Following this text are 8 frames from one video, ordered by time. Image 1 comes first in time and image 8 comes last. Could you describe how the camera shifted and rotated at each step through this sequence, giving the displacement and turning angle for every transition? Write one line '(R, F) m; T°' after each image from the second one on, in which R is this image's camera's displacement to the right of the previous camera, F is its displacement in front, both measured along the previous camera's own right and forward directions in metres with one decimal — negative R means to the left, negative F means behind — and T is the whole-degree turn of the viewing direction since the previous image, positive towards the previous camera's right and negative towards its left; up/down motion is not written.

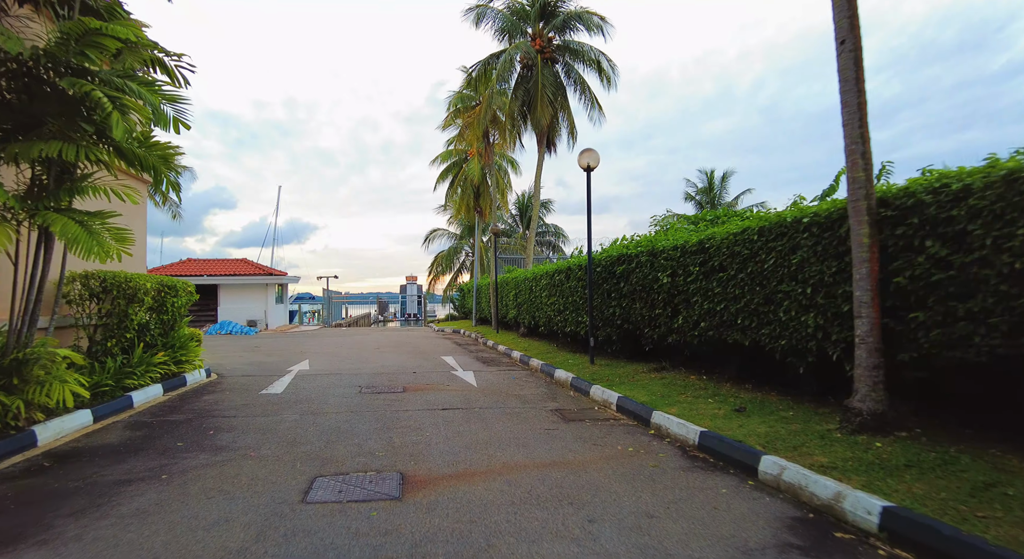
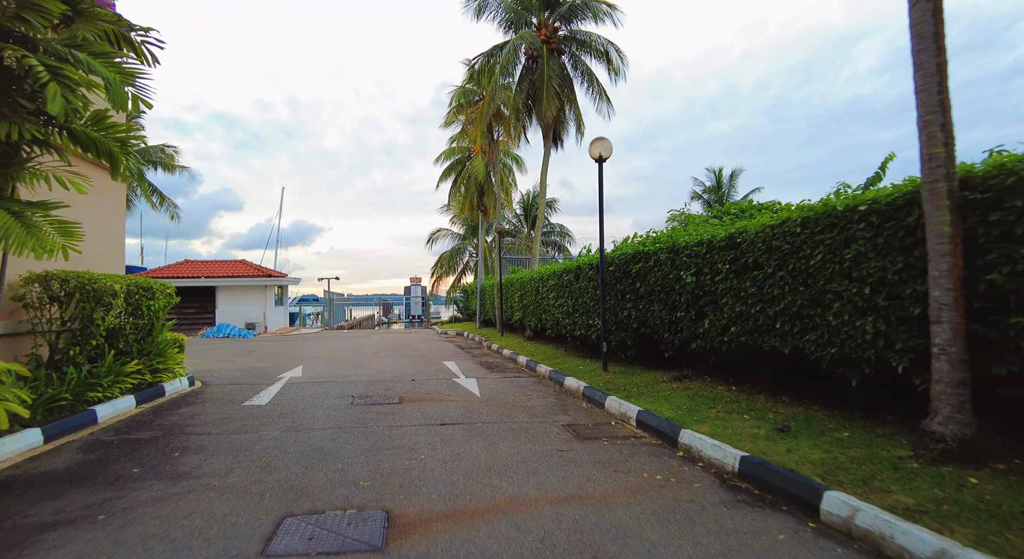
(0.0, +0.7) m; -1°
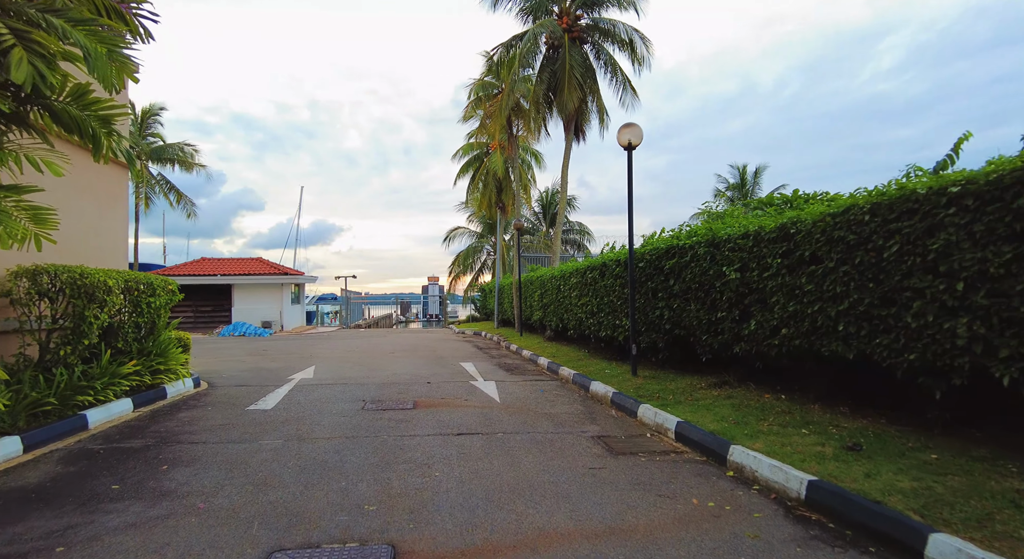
(-0.1, +0.6) m; -2°
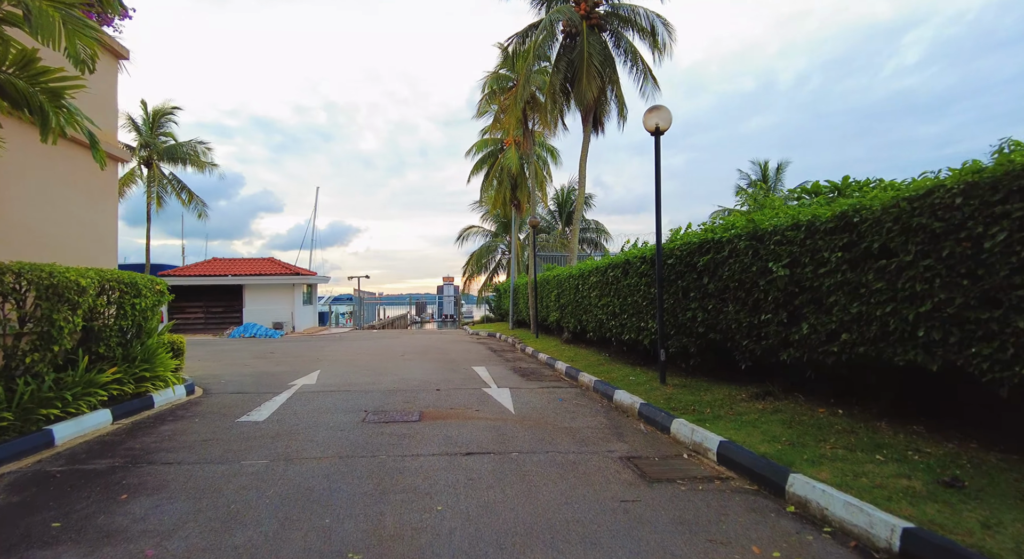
(0.0, +0.7) m; -2°
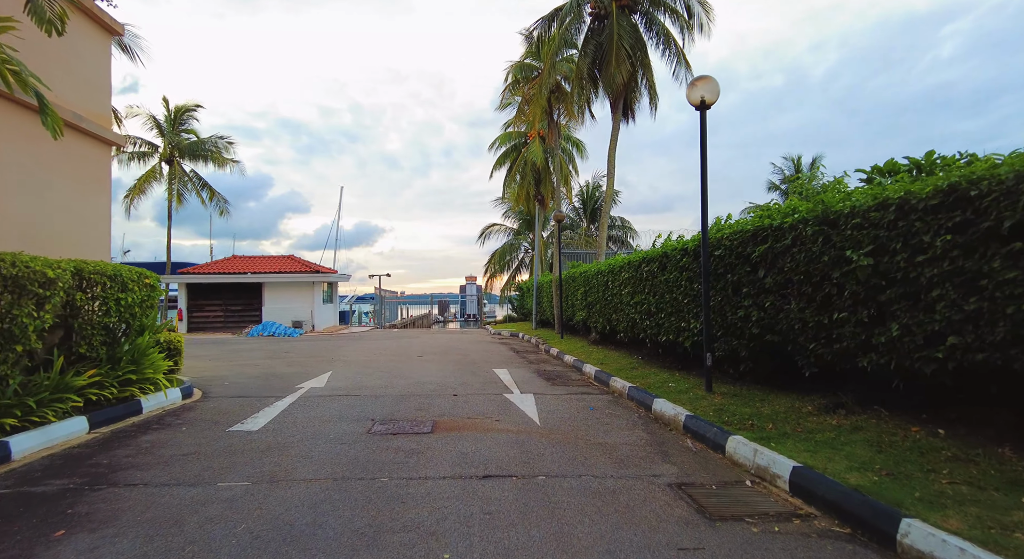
(0.0, +0.8) m; -3°
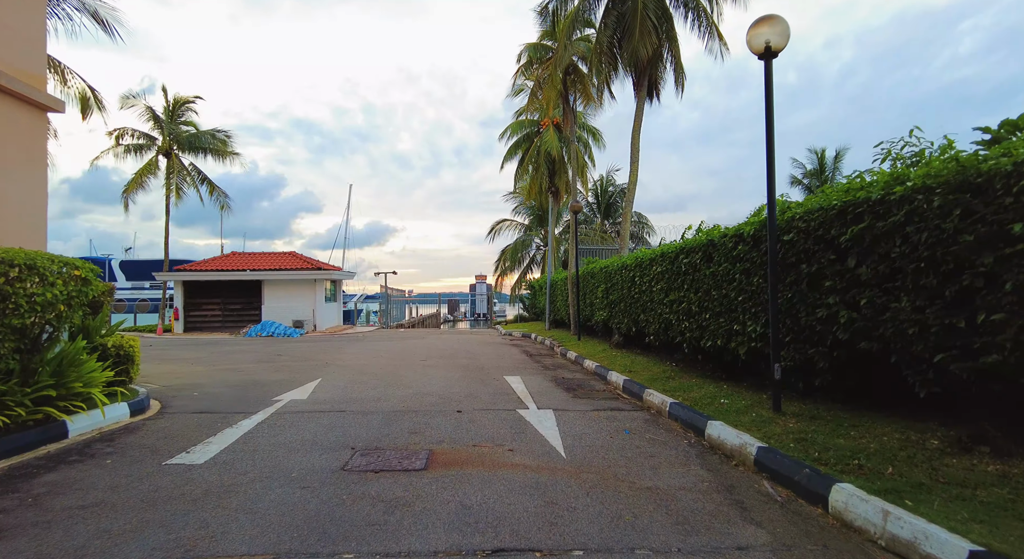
(-0.1, +1.2) m; -1°
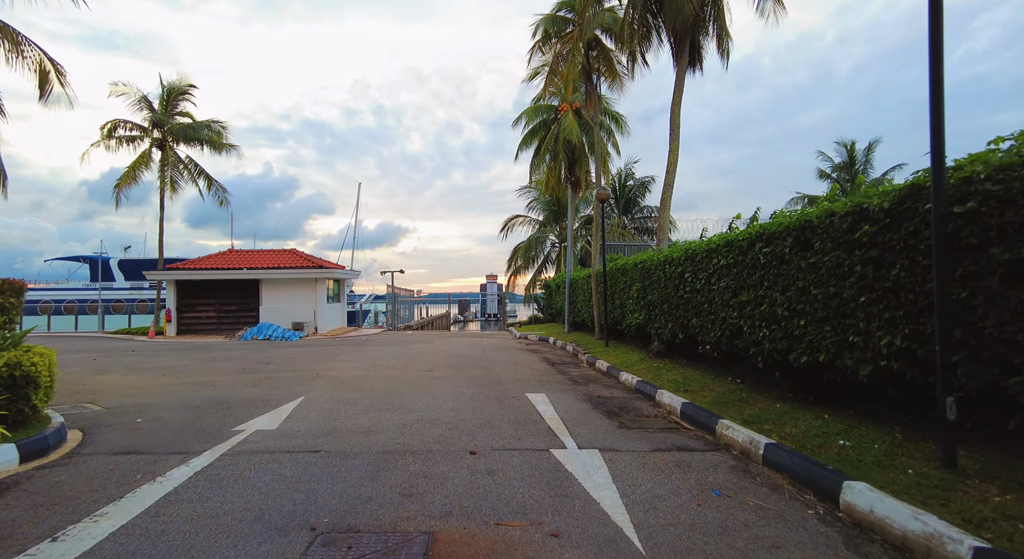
(-0.2, +1.6) m; -1°
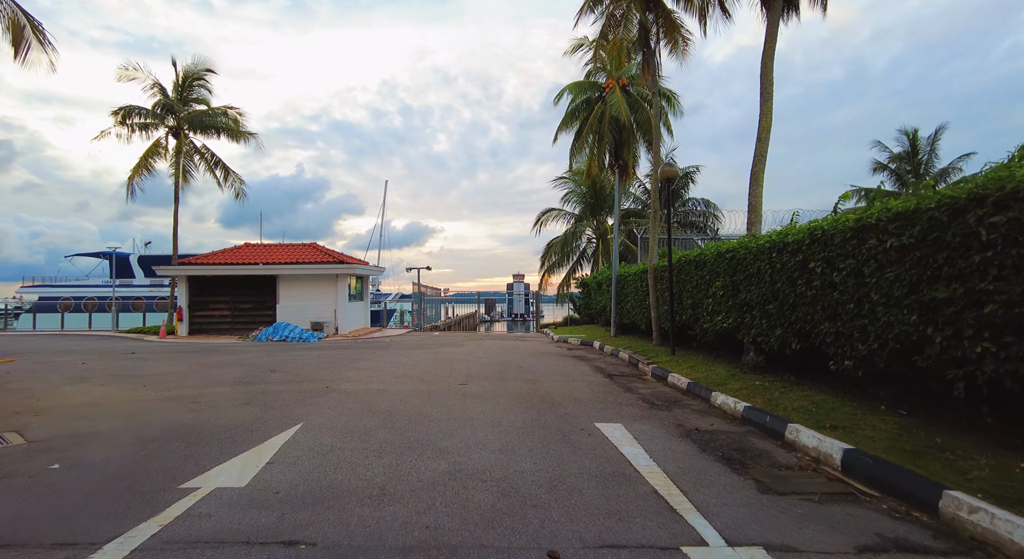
(-0.5, +1.9) m; -3°
